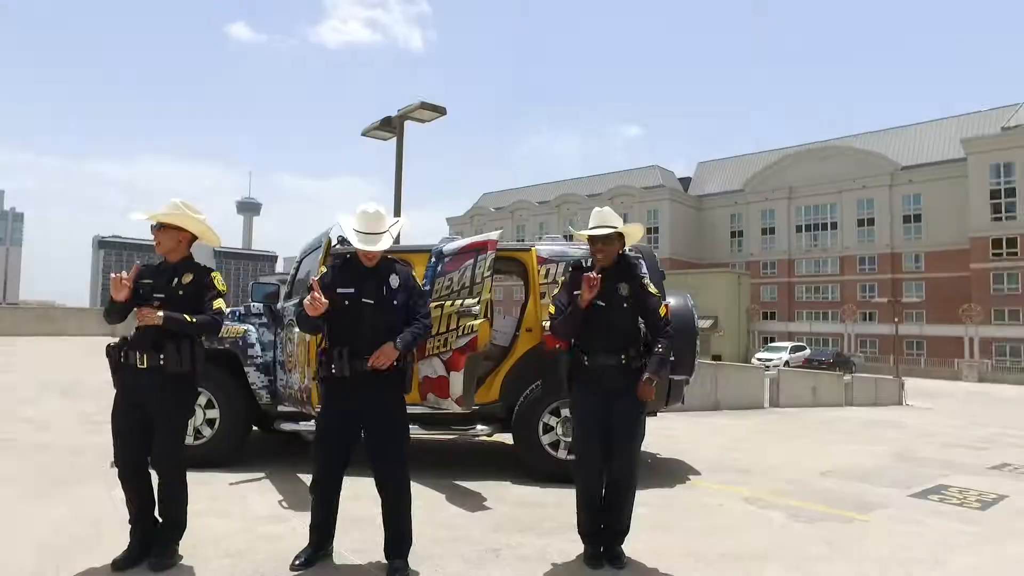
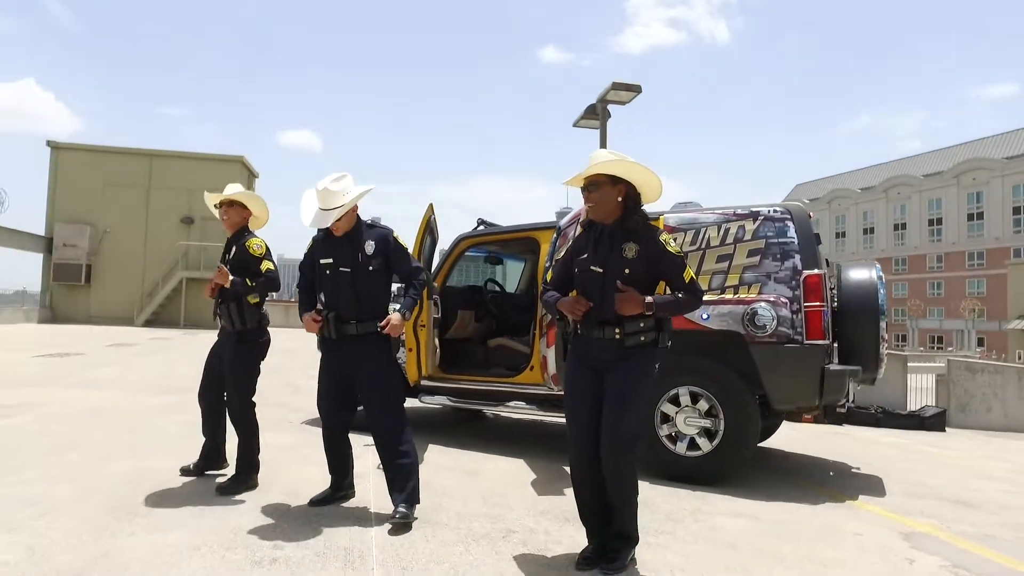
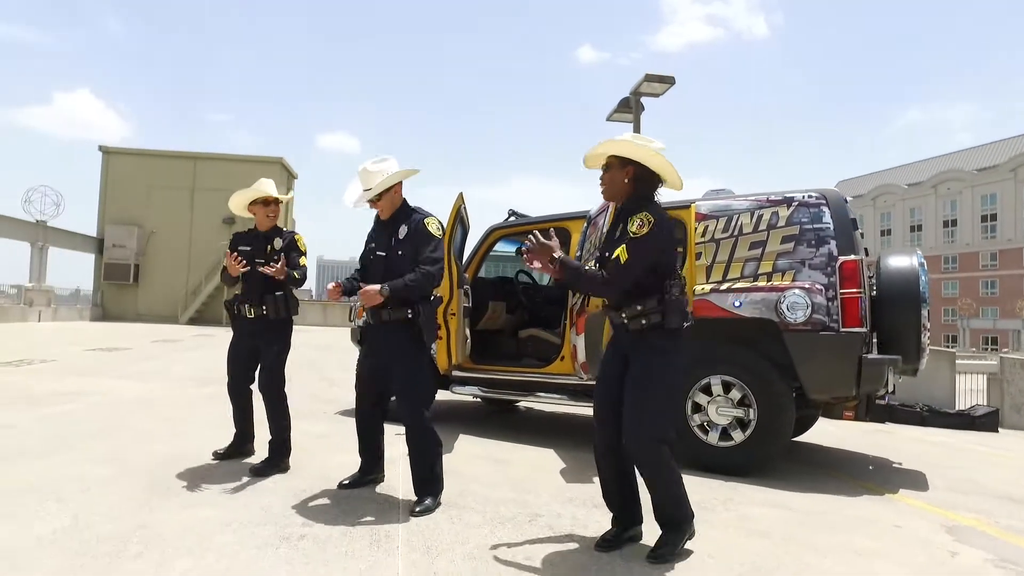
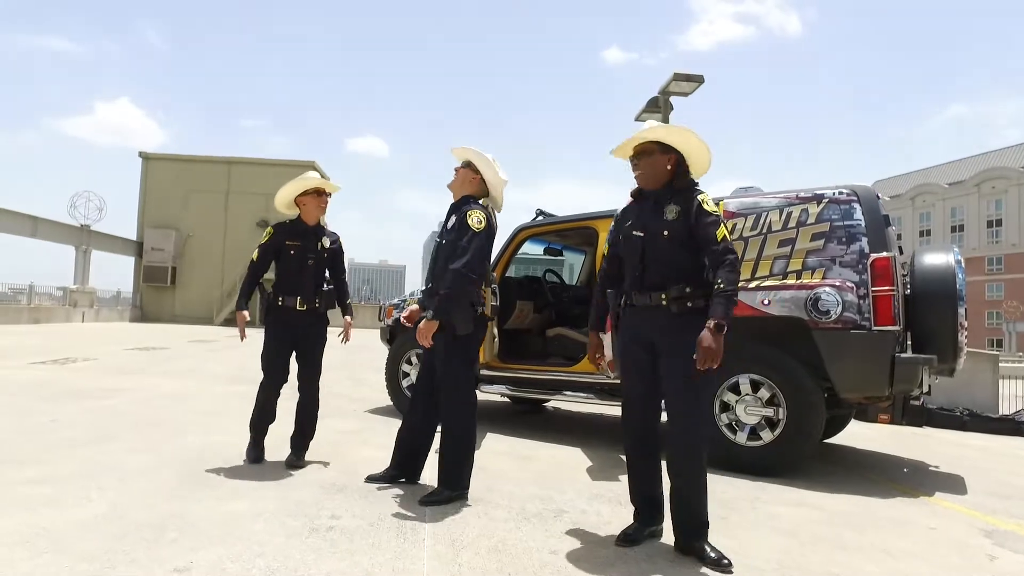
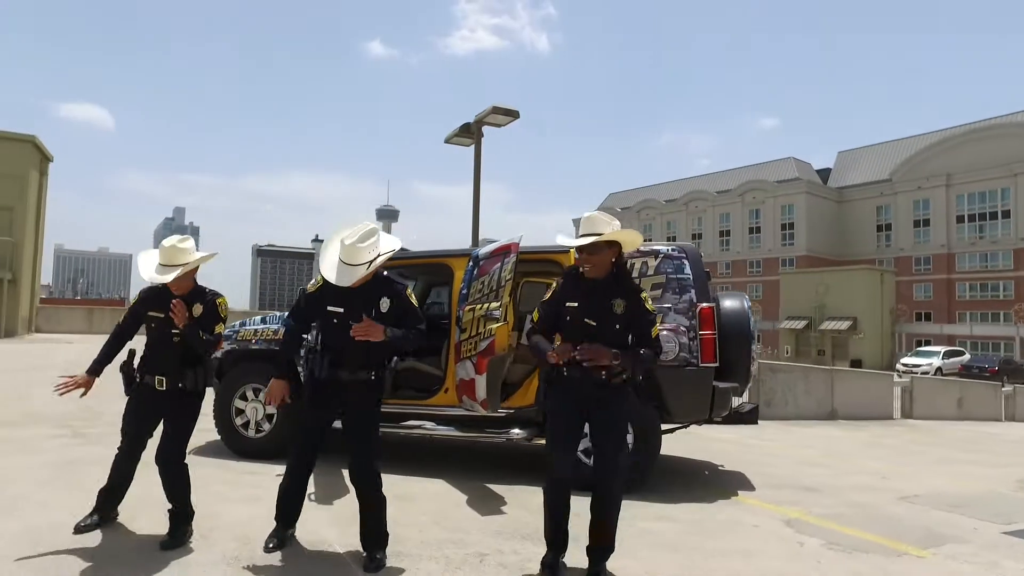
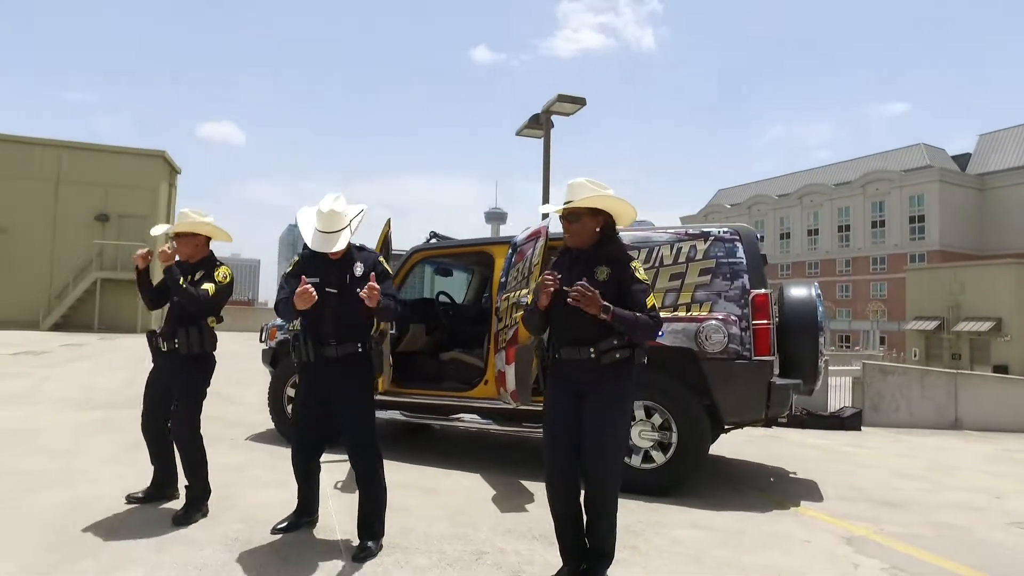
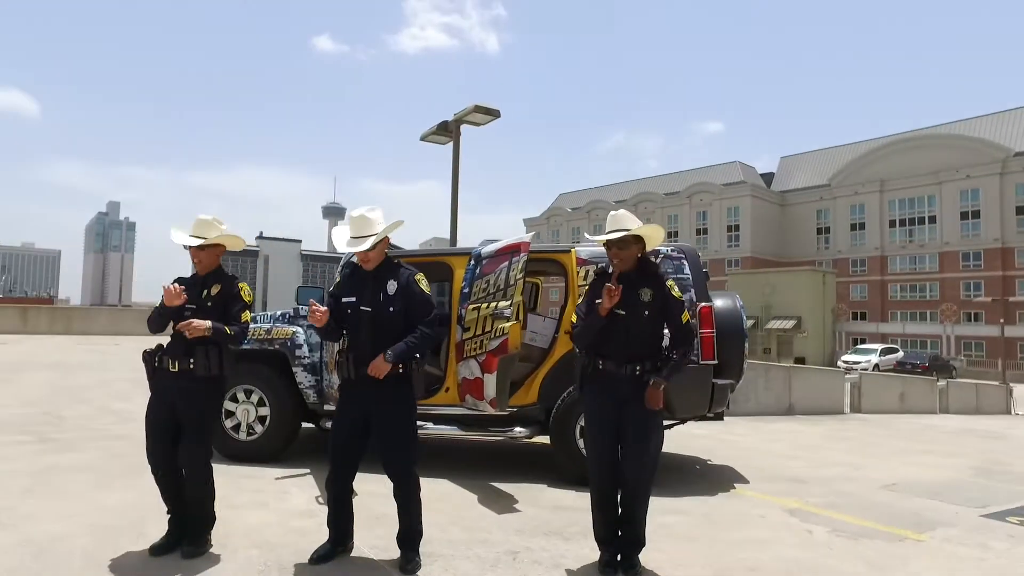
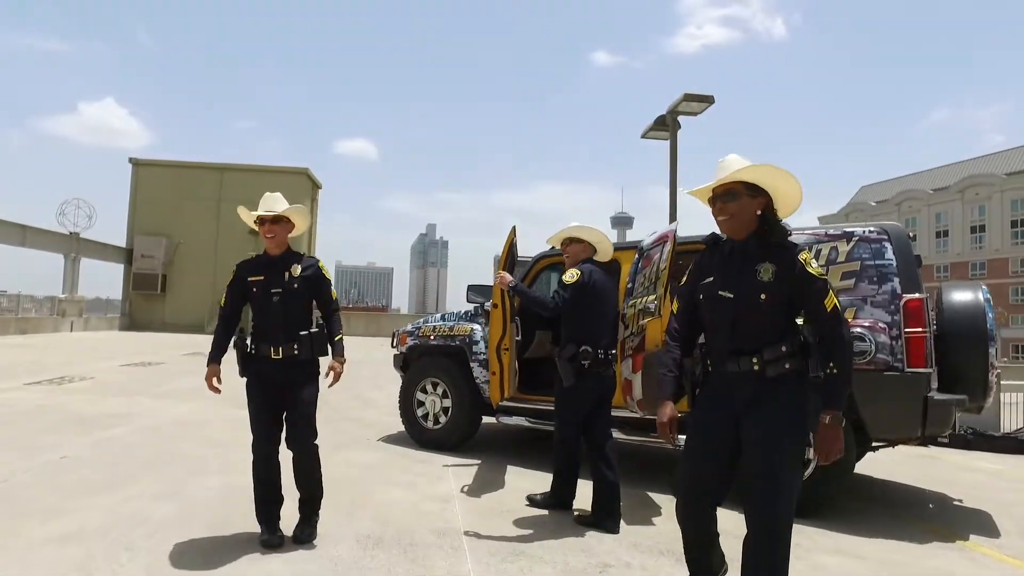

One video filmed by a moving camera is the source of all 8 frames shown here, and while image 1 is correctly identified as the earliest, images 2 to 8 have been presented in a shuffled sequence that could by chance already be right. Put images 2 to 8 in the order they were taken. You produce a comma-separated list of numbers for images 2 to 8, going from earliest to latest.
7, 5, 6, 2, 3, 4, 8
